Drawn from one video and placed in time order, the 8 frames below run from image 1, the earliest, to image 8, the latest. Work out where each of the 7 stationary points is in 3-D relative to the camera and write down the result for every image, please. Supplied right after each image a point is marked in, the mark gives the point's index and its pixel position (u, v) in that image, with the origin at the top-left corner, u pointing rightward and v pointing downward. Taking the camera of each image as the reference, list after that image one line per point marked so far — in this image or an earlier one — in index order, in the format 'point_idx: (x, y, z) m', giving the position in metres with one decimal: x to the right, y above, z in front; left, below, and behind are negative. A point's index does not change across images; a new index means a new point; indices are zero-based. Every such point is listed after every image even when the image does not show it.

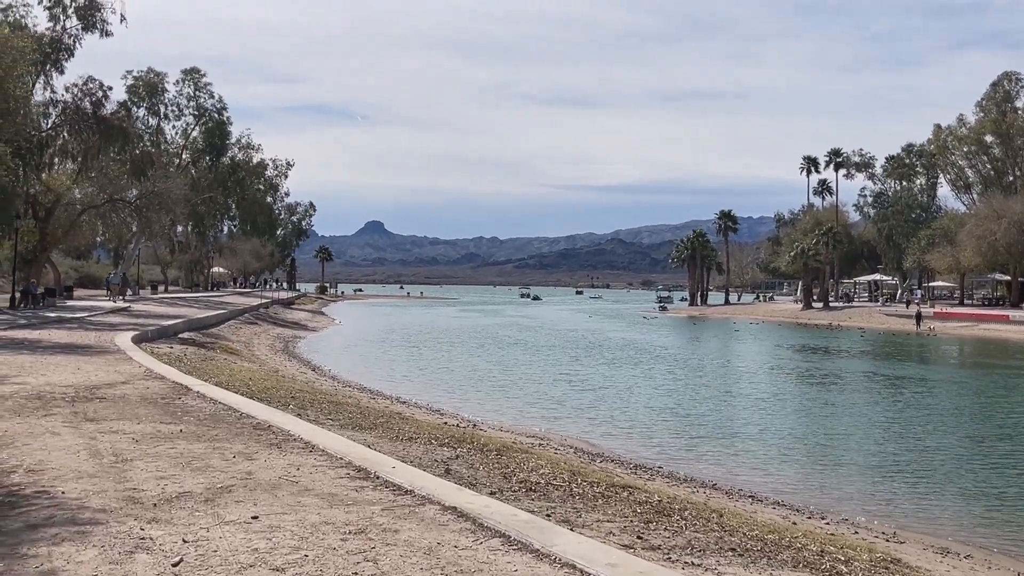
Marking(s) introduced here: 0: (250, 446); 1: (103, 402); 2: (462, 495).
0: (-2.2, -1.4, +9.8) m
1: (-4.7, -1.3, +13.3) m
2: (-0.3, -1.4, +7.7) m
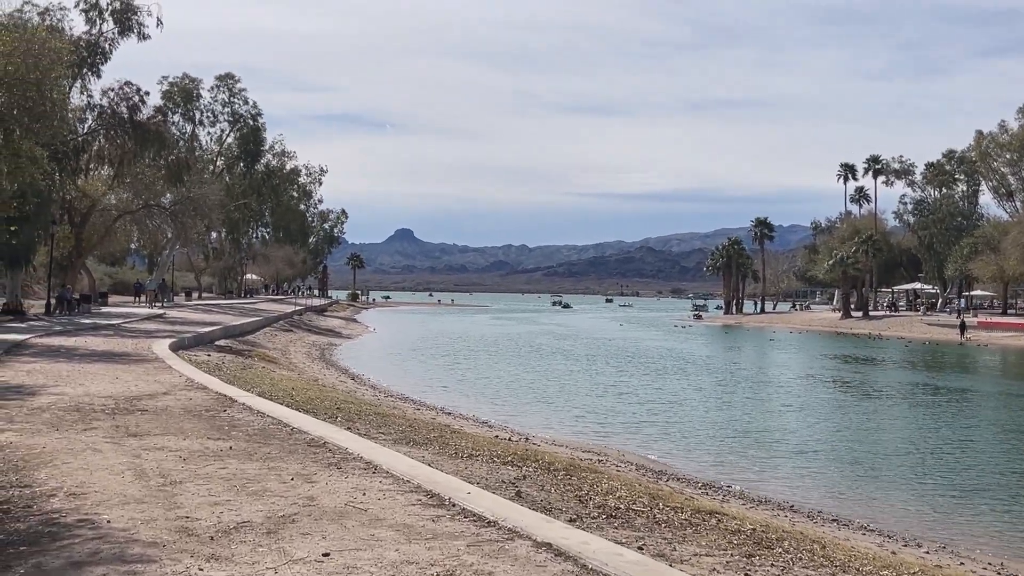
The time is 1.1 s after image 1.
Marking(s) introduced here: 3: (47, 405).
0: (-1.6, -1.4, +9.0) m
1: (-4.0, -1.4, +12.5) m
2: (+0.3, -1.4, +6.9) m
3: (-5.3, -1.3, +13.1) m
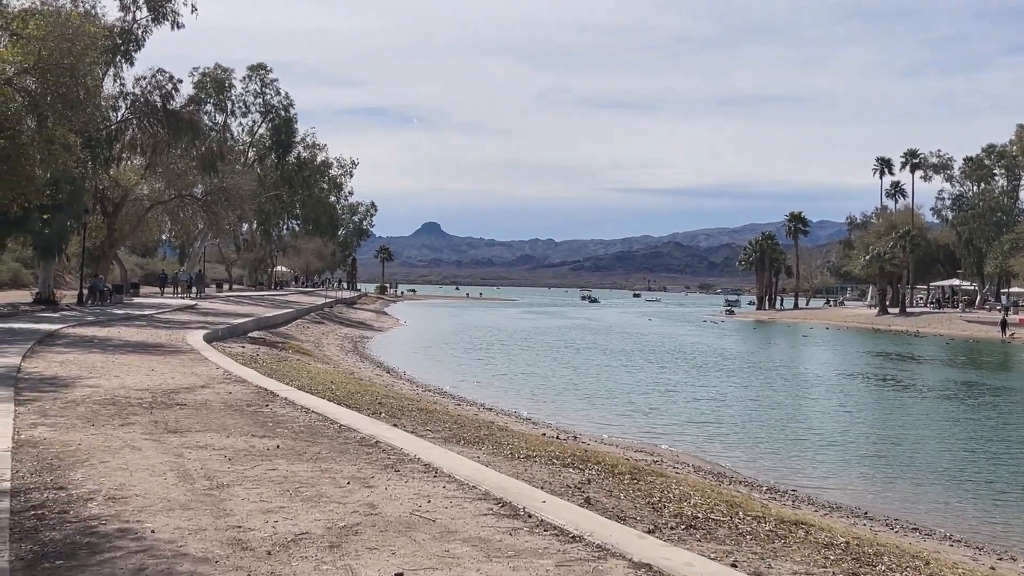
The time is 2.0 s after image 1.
0: (-1.1, -1.3, +8.3) m
1: (-3.4, -1.3, +11.9) m
2: (+0.7, -1.4, +6.2) m
3: (-4.7, -1.2, +12.5) m
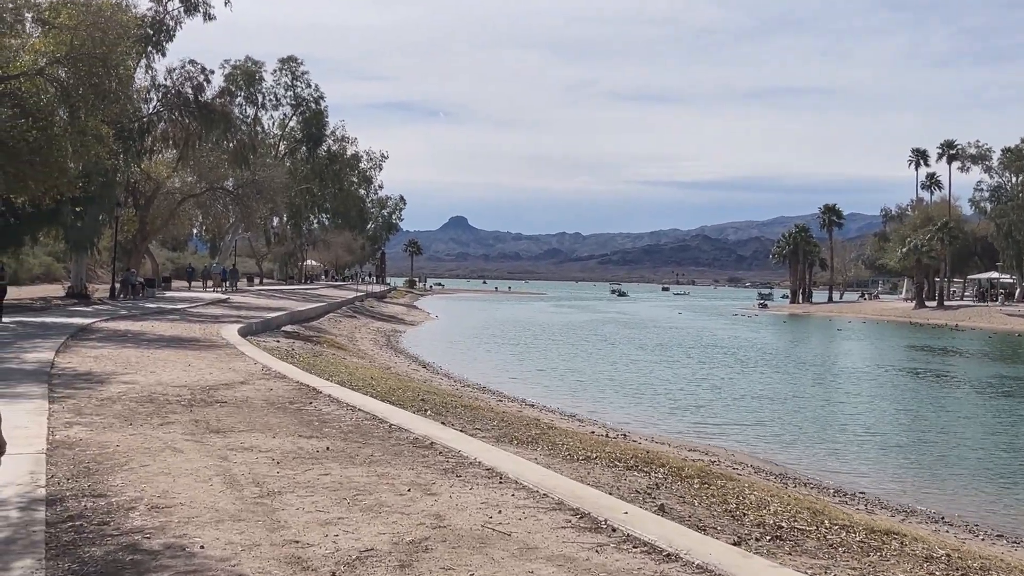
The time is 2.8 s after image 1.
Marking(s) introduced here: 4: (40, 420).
0: (-0.6, -1.2, +7.7) m
1: (-2.8, -1.2, +11.3) m
2: (+1.1, -1.3, +5.5) m
3: (-4.1, -1.1, +12.0) m
4: (-4.0, -1.1, +9.8) m
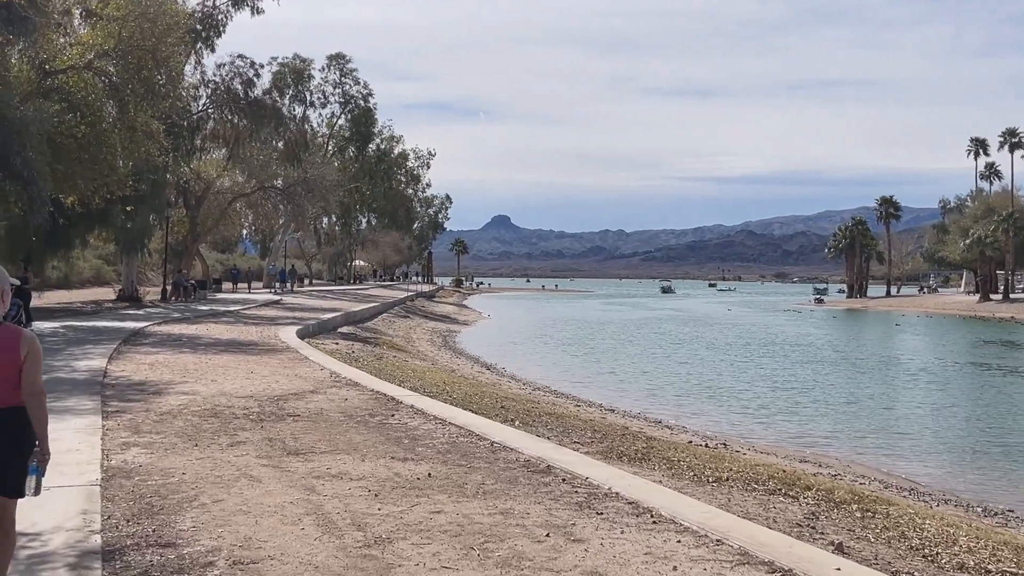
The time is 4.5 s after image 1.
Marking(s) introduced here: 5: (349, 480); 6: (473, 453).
0: (+0.2, -1.2, +6.3) m
1: (-1.9, -1.2, +10.0) m
2: (+1.9, -1.3, +4.0) m
3: (-3.1, -1.1, +10.7) m
4: (-3.1, -1.1, +8.5) m
5: (-1.0, -1.2, +7.2) m
6: (-0.3, -1.2, +8.4) m
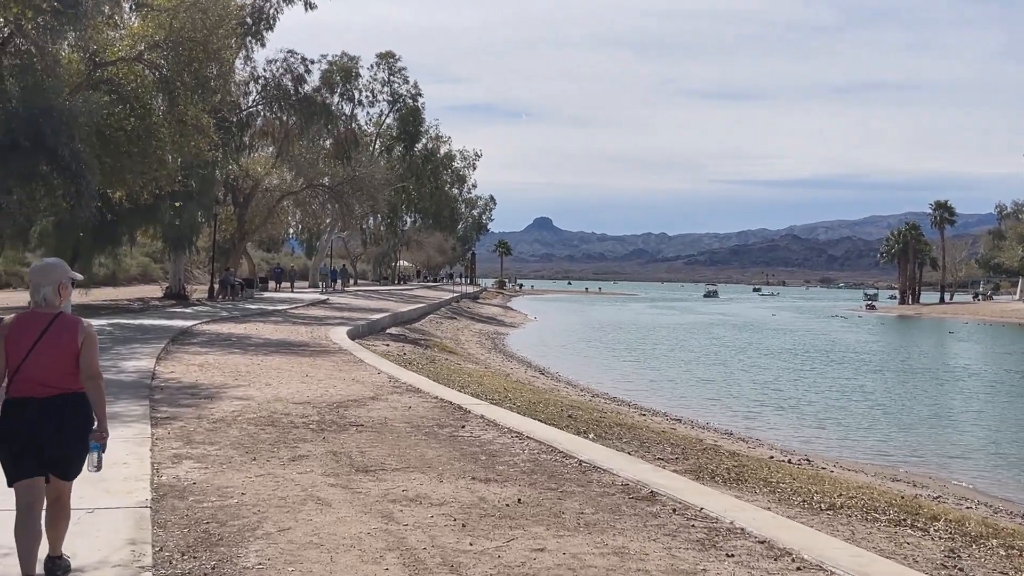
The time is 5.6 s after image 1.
0: (+0.8, -1.2, +5.4) m
1: (-1.2, -1.2, +9.2) m
2: (+2.3, -1.3, +3.1) m
3: (-2.4, -1.1, +9.9) m
4: (-2.5, -1.1, +7.7) m
5: (-0.5, -1.2, +6.3) m
6: (+0.3, -1.2, +7.5) m
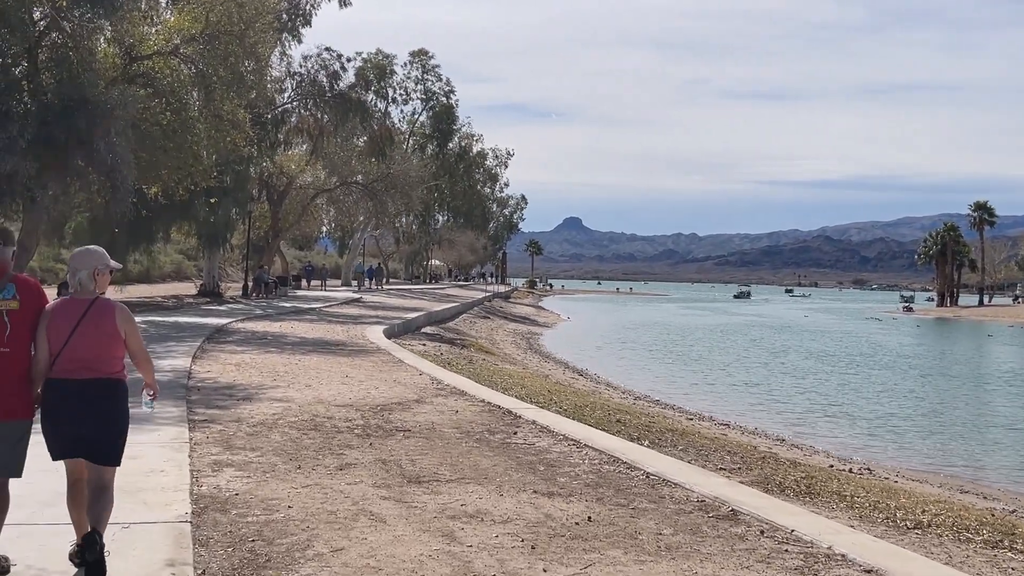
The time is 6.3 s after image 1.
0: (+1.1, -1.2, +4.8) m
1: (-0.8, -1.1, +8.7) m
2: (+2.6, -1.3, +2.5) m
3: (-2.0, -1.1, +9.4) m
4: (-2.1, -1.1, +7.3) m
5: (-0.1, -1.2, +5.8) m
6: (+0.7, -1.2, +6.9) m
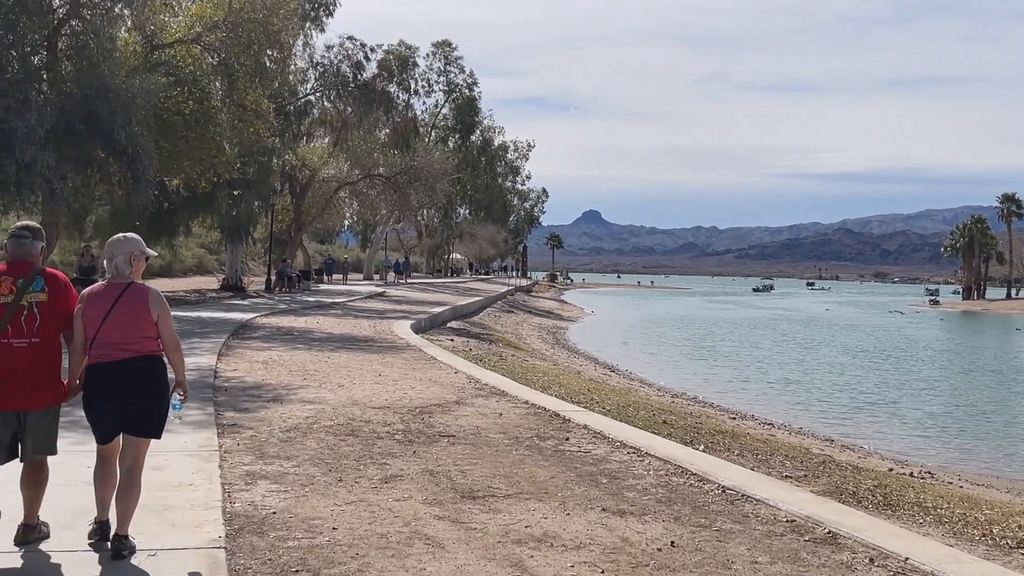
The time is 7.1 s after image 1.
0: (+1.4, -1.2, +4.2) m
1: (-0.4, -1.1, +8.0) m
2: (+2.9, -1.3, +1.8) m
3: (-1.6, -1.0, +8.8) m
4: (-1.8, -1.1, +6.6) m
5: (+0.2, -1.2, +5.1) m
6: (+1.1, -1.2, +6.2) m
